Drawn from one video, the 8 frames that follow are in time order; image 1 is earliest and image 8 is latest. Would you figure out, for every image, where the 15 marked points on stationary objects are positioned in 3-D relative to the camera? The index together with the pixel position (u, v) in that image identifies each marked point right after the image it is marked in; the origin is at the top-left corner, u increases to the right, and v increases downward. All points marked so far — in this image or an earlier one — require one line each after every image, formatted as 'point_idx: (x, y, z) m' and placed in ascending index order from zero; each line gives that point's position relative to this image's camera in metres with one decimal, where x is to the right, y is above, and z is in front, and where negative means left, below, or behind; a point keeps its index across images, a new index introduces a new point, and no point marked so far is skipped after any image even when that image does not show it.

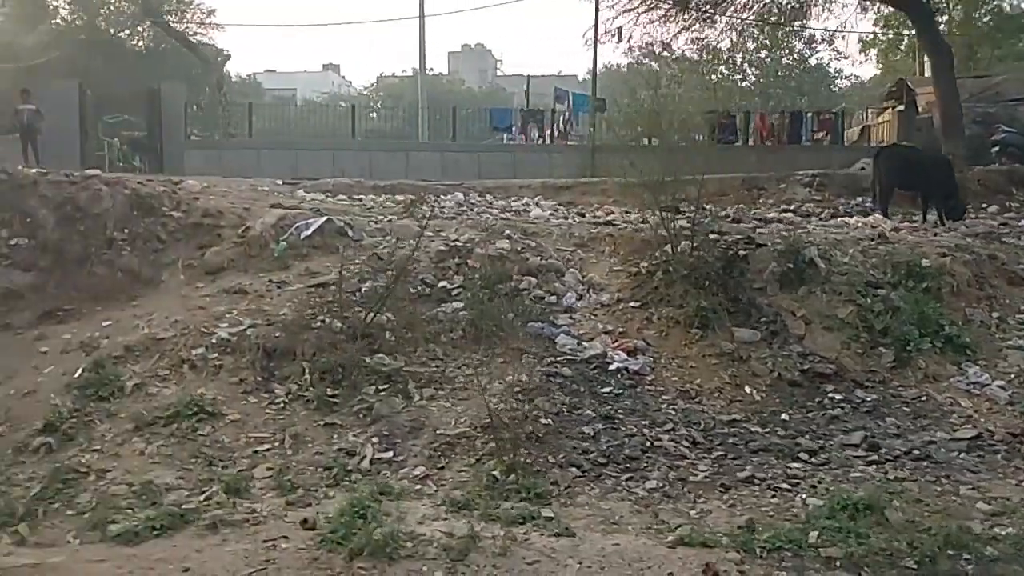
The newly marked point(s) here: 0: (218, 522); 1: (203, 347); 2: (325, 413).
0: (-2.4, -1.9, +4.8) m
1: (-3.6, -0.7, +7.0) m
2: (-2.0, -1.3, +6.3) m
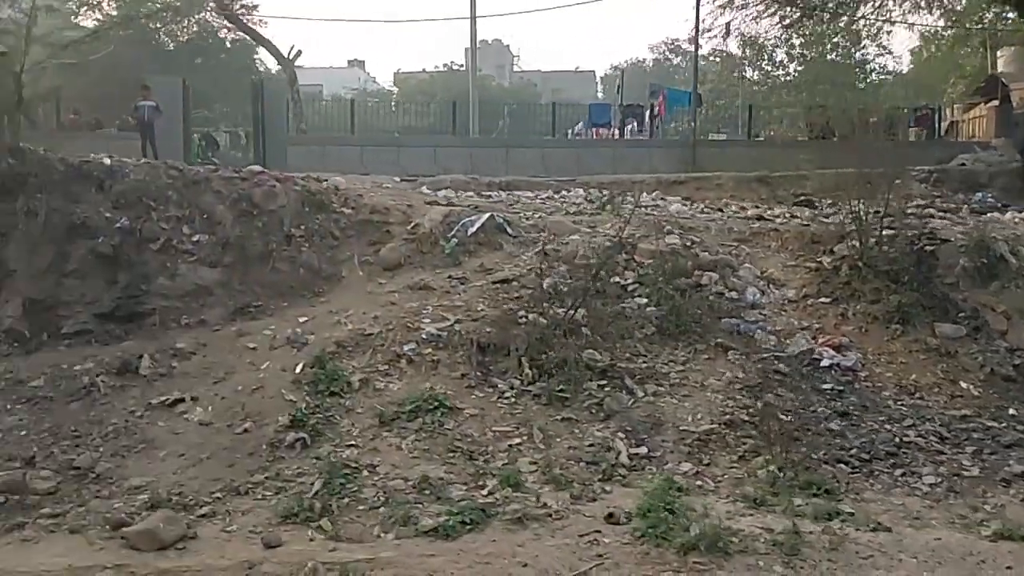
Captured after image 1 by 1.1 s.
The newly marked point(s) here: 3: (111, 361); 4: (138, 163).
0: (+0.1, -1.8, +4.9) m
1: (-1.1, -0.6, +7.0) m
2: (+0.5, -1.3, +6.3) m
3: (-4.5, -0.8, +6.8) m
4: (-5.2, +1.7, +8.5) m
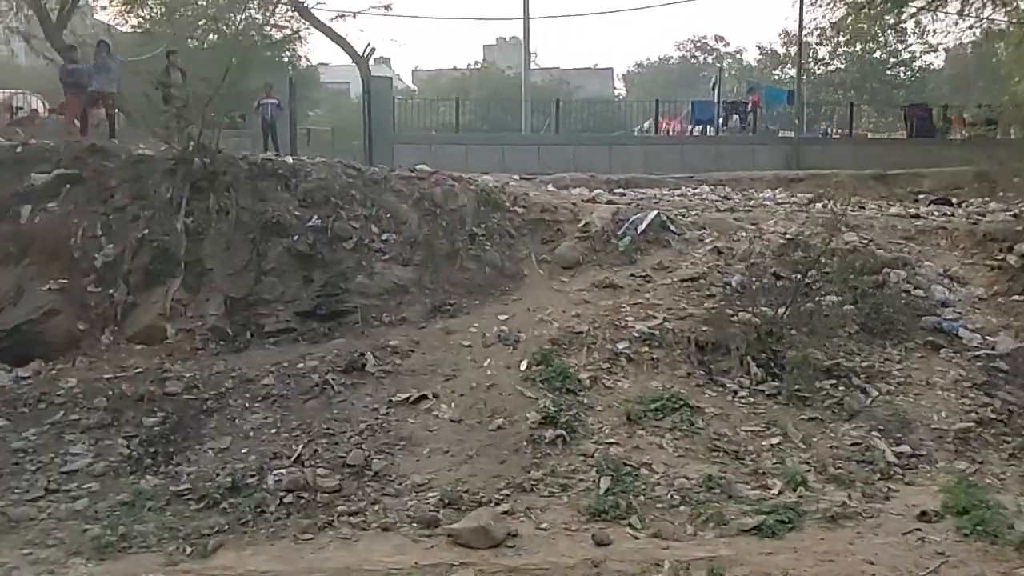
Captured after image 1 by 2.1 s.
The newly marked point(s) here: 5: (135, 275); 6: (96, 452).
0: (+2.6, -1.8, +4.9) m
1: (+1.4, -0.6, +7.0) m
2: (+3.0, -1.2, +6.3) m
3: (-2.0, -0.8, +6.8) m
4: (-2.7, +1.8, +8.5) m
5: (-4.7, +0.2, +7.5) m
6: (-4.0, -1.6, +5.8) m
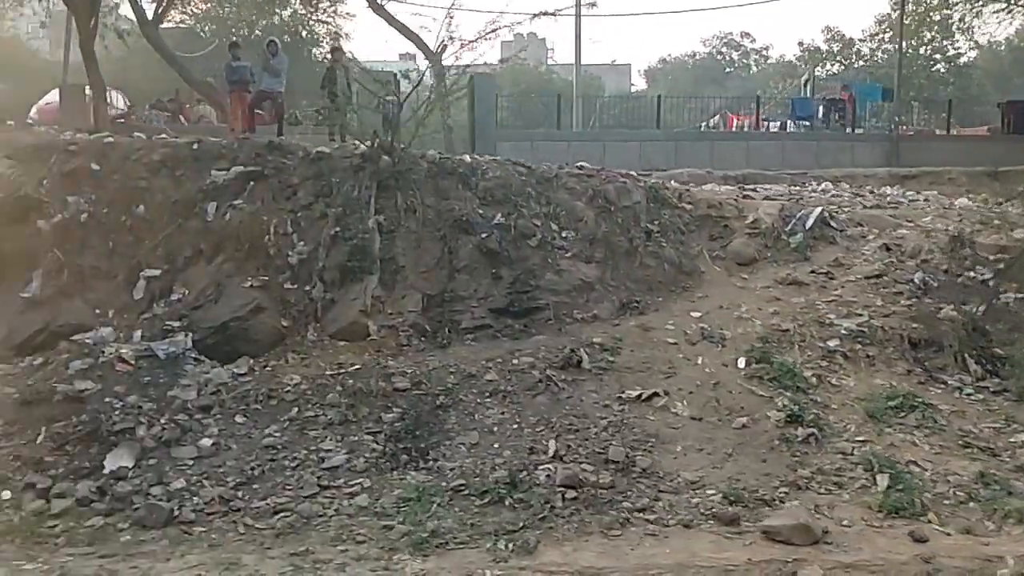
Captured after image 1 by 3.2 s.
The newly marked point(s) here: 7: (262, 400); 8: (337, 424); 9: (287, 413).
0: (+5.0, -1.8, +4.9) m
1: (+3.8, -0.6, +7.0) m
2: (+5.4, -1.2, +6.3) m
3: (+0.4, -0.8, +6.8) m
4: (-0.3, +1.8, +8.5) m
5: (-2.3, +0.2, +7.5) m
6: (-1.6, -1.6, +5.8) m
7: (-2.7, -1.2, +6.4) m
8: (-1.8, -1.4, +6.1) m
9: (-2.3, -1.3, +6.2) m
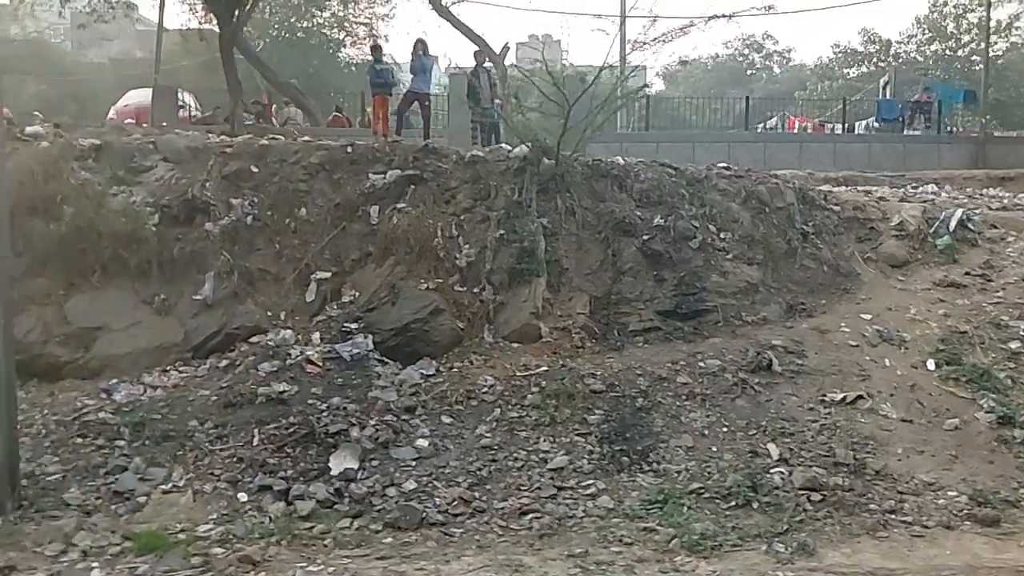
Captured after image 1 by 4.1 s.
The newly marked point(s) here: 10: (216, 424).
0: (+7.1, -1.8, +4.9) m
1: (+5.9, -0.6, +7.0) m
2: (+7.5, -1.2, +6.3) m
3: (+2.5, -0.8, +6.8) m
4: (+1.8, +1.8, +8.5) m
5: (-0.1, +0.2, +7.5) m
6: (+0.5, -1.6, +5.8) m
7: (-0.5, -1.2, +6.4) m
8: (+0.3, -1.4, +6.1) m
9: (-0.2, -1.3, +6.2) m
10: (-3.0, -1.4, +6.1) m
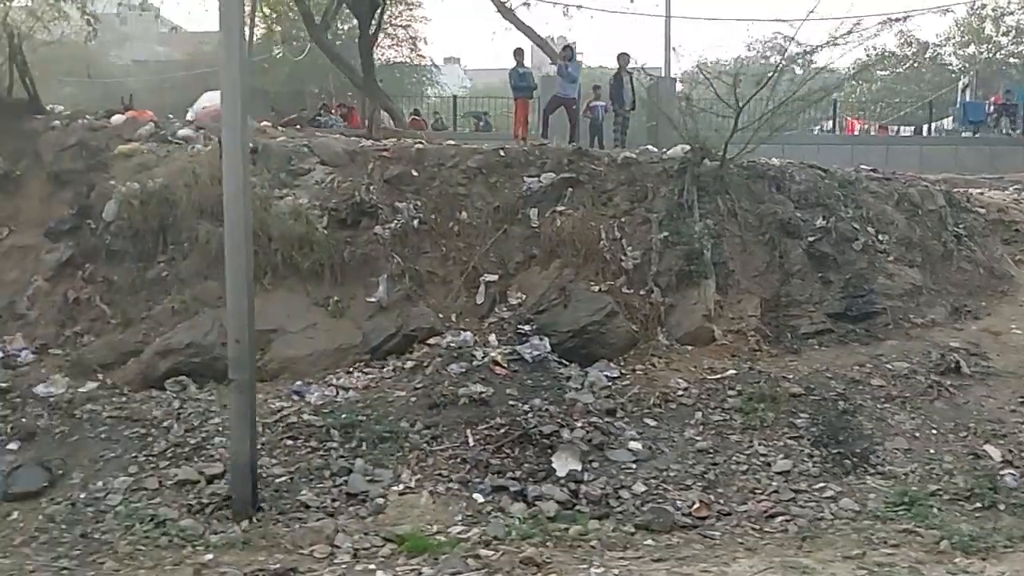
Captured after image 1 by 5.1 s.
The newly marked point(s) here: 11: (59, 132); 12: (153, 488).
0: (+9.2, -1.9, +4.9) m
1: (+8.0, -0.6, +7.0) m
2: (+9.6, -1.3, +6.3) m
3: (+4.6, -0.8, +6.9) m
4: (+3.9, +1.8, +8.5) m
5: (+2.0, +0.1, +7.6) m
6: (+2.6, -1.6, +5.9) m
7: (+1.6, -1.2, +6.4) m
8: (+2.5, -1.4, +6.1) m
9: (+1.9, -1.3, +6.3) m
10: (-0.9, -1.4, +6.1) m
11: (-6.5, +2.3, +8.7) m
12: (-3.3, -1.9, +5.6) m
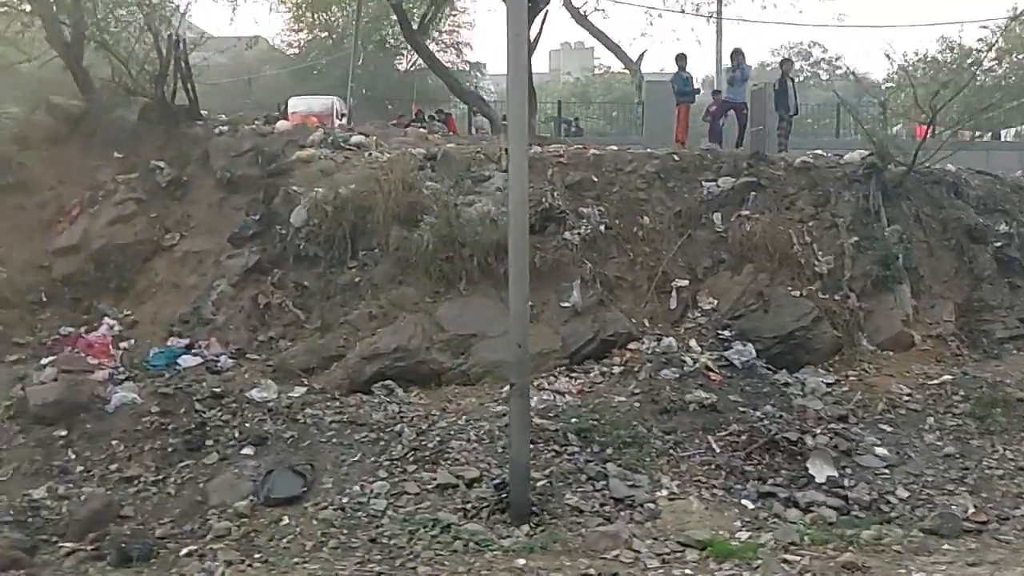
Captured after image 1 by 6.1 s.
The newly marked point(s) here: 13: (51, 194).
0: (+11.7, -1.9, +4.9) m
1: (+10.4, -0.7, +7.1) m
2: (+12.1, -1.3, +6.3) m
3: (+7.1, -0.9, +6.9) m
4: (+6.3, +1.7, +8.5) m
5: (+4.4, +0.1, +7.6) m
6: (+5.1, -1.7, +5.9) m
7: (+4.0, -1.3, +6.4) m
8: (+4.9, -1.5, +6.1) m
9: (+4.3, -1.4, +6.3) m
10: (+1.5, -1.5, +6.1) m
11: (-4.1, +2.2, +8.7) m
12: (-0.9, -1.9, +5.6) m
13: (-6.8, +1.4, +8.8) m
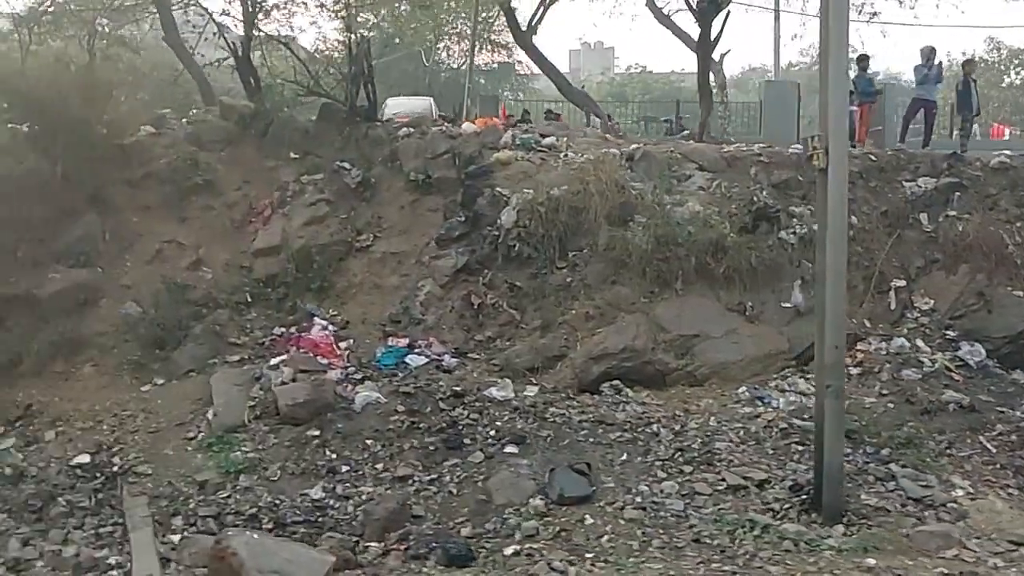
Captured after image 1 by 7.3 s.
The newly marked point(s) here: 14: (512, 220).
0: (+14.4, -1.9, +4.9) m
1: (+13.2, -0.7, +7.1) m
2: (+14.8, -1.3, +6.3) m
3: (+9.8, -0.9, +6.9) m
4: (+9.1, +1.7, +8.6) m
5: (+7.1, +0.1, +7.6) m
6: (+7.8, -1.7, +5.9) m
7: (+6.7, -1.3, +6.4) m
8: (+7.6, -1.5, +6.2) m
9: (+7.1, -1.4, +6.3) m
10: (+4.3, -1.5, +6.2) m
11: (-1.4, +2.2, +8.7) m
12: (+1.8, -1.9, +5.6) m
13: (-4.1, +1.4, +8.9) m
14: (0.0, +0.9, +7.9) m
